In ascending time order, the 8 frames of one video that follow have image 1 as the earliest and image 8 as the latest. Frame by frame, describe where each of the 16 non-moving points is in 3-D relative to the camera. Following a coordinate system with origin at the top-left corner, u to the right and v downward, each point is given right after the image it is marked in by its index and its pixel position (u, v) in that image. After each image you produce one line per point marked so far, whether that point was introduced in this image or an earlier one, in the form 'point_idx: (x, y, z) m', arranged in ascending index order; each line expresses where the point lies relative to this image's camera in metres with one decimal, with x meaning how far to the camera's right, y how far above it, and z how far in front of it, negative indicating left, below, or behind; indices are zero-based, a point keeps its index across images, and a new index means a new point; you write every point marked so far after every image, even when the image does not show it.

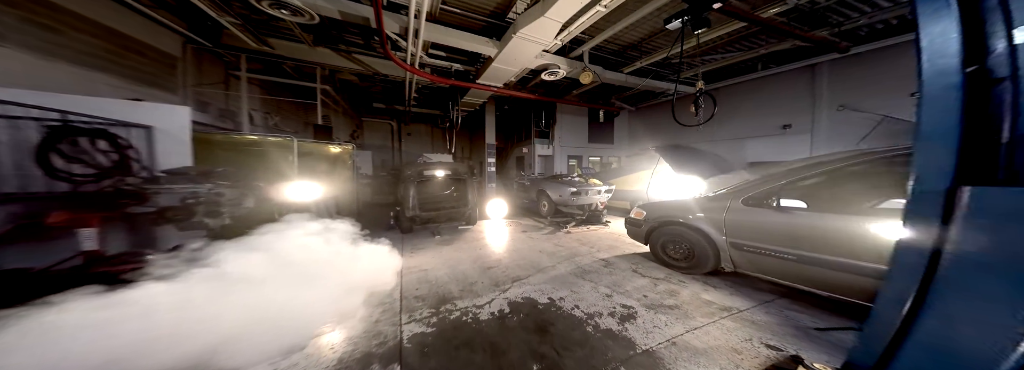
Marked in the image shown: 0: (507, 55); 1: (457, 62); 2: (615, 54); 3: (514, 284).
0: (0.0, +2.7, +4.8) m
1: (-1.4, +3.3, +6.0) m
2: (+2.9, +3.6, +6.3) m
3: (0.0, -1.1, +2.5) m
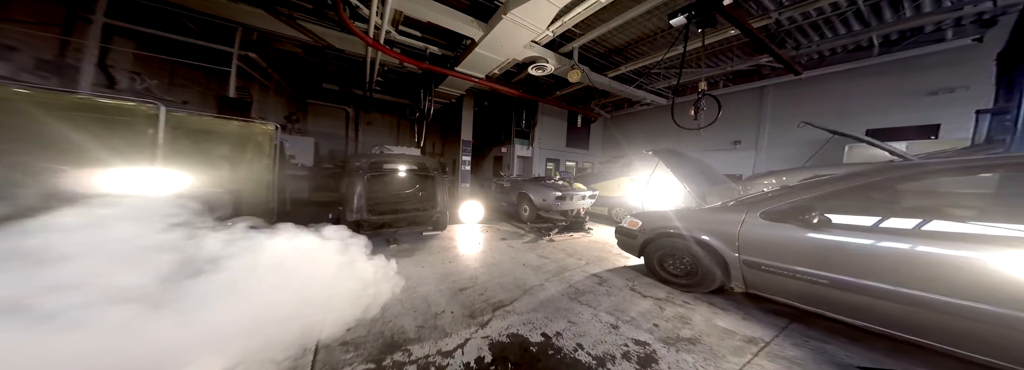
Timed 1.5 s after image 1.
0: (-0.4, +2.7, +4.3) m
1: (-1.9, +3.3, +5.3) m
2: (+2.4, +3.5, +6.2) m
3: (-0.1, -1.1, +2.0) m
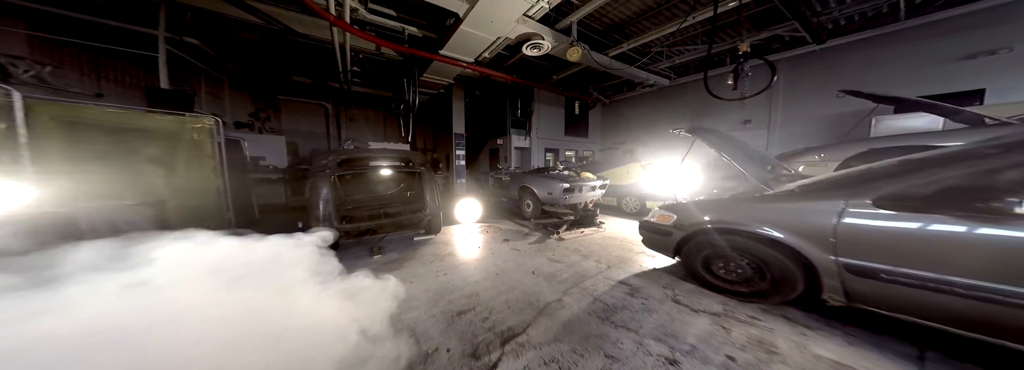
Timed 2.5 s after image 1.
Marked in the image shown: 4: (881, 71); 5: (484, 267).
0: (-0.5, +2.8, +3.7) m
1: (-2.0, +3.3, +4.7) m
2: (+2.2, +3.8, +5.6) m
3: (0.0, -1.0, +1.5) m
4: (+8.8, +2.7, +5.4) m
5: (-0.3, -0.9, +2.6) m
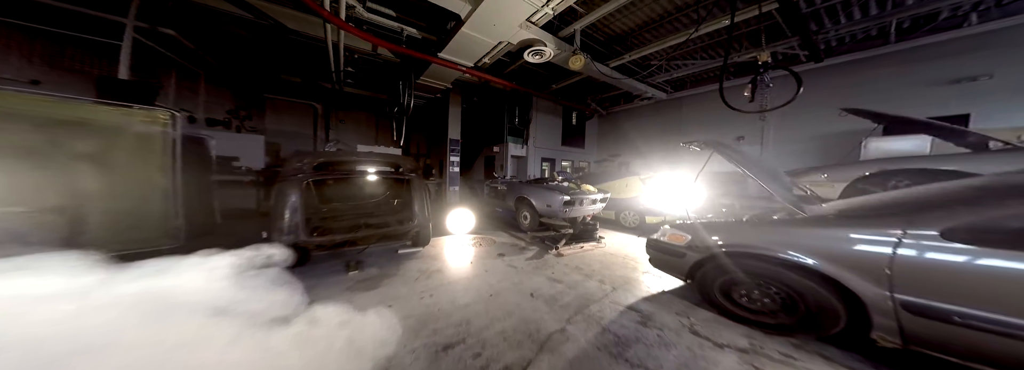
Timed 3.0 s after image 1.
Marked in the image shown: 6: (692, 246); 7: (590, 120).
0: (-0.5, +2.7, +3.6) m
1: (-2.0, +3.2, +4.5) m
2: (+2.2, +3.5, +5.6) m
3: (0.0, -1.1, +1.2) m
4: (+8.7, +2.3, +5.5) m
5: (-0.4, -1.0, +2.3) m
6: (+1.5, -0.5, +1.9) m
7: (+3.5, +2.9, +10.2) m
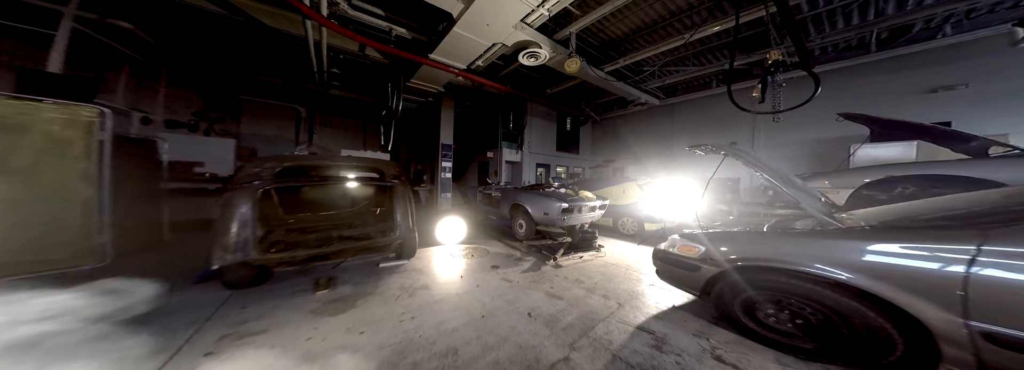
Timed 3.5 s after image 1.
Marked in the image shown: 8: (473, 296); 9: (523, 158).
0: (-0.6, +2.6, +3.4) m
1: (-2.1, +3.0, +4.3) m
2: (+2.0, +3.3, +5.5) m
3: (-0.1, -1.1, +0.9) m
4: (+8.6, +2.2, +5.6) m
5: (-0.4, -1.1, +2.0) m
6: (+1.5, -0.5, +1.7) m
7: (+3.2, +2.6, +10.2) m
8: (-0.4, -1.1, +2.2) m
9: (+0.3, +0.9, +7.6) m
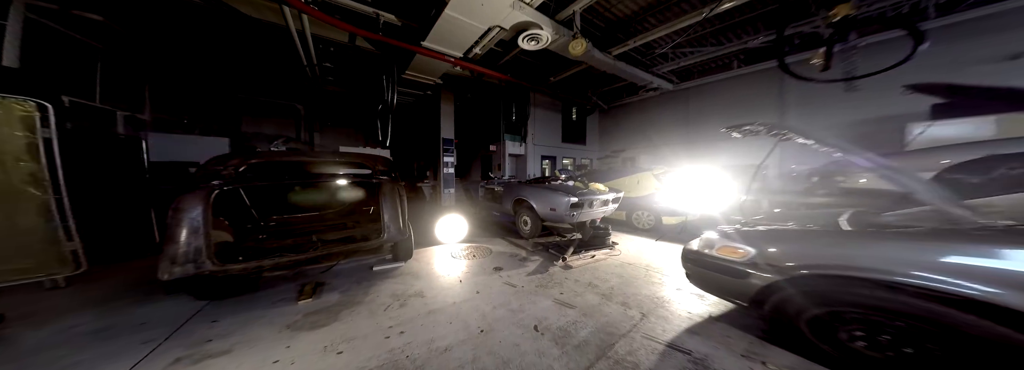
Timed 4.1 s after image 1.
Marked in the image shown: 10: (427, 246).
0: (-0.6, +2.6, +3.1) m
1: (-2.1, +3.1, +4.0) m
2: (+2.0, +3.5, +5.1) m
3: (-0.1, -1.1, +0.7) m
4: (+8.6, +2.5, +4.9) m
5: (-0.4, -1.0, +1.8) m
6: (+1.5, -0.5, +1.3) m
7: (+3.4, +2.9, +9.7) m
8: (-0.3, -1.0, +2.0) m
9: (+0.5, +1.1, +7.2) m
10: (-1.3, -0.9, +3.3) m
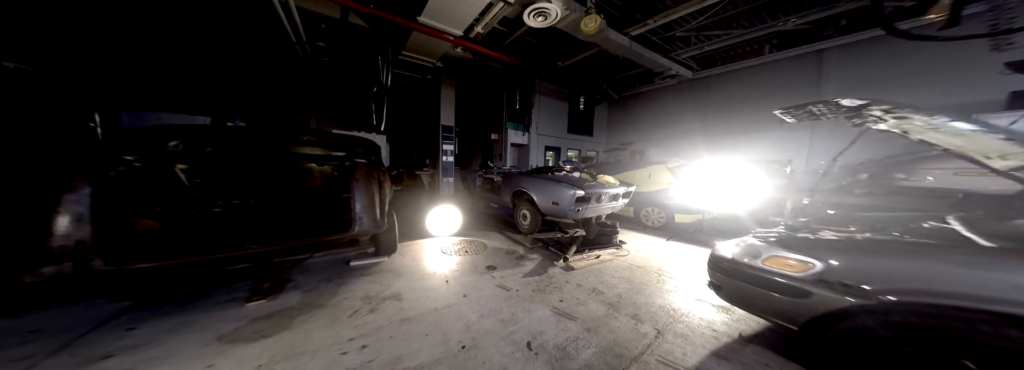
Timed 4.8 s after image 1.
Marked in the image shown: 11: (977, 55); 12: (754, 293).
0: (-0.5, +2.8, +2.7) m
1: (-2.1, +3.3, +3.6) m
2: (+2.2, +3.6, +4.6) m
3: (-0.2, -1.0, +0.4) m
4: (+8.7, +2.4, +4.4) m
5: (-0.5, -0.9, +1.5) m
6: (+1.4, -0.4, +1.0) m
7: (+3.6, +3.2, +9.2) m
8: (-0.4, -0.9, +1.7) m
9: (+0.6, +1.3, +6.9) m
10: (-1.3, -0.7, +3.1) m
11: (+8.7, +2.4, +4.5) m
12: (+1.3, -0.6, +1.2) m
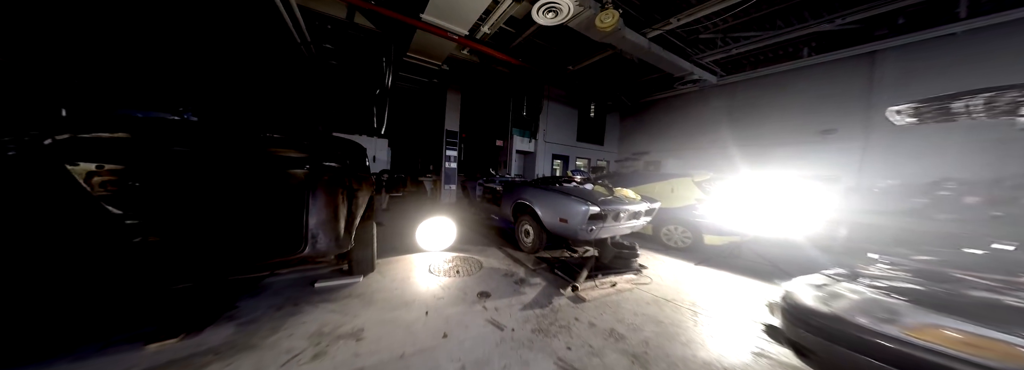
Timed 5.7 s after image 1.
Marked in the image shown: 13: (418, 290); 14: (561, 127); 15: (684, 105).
0: (-0.5, +2.7, +2.4) m
1: (-1.9, +3.2, +3.4) m
2: (+2.3, +3.4, +4.3) m
3: (-0.3, -1.0, 0.0) m
4: (+8.8, +2.0, +3.8) m
5: (-0.5, -1.0, +1.1) m
6: (+1.4, -0.5, +0.6) m
7: (+3.9, +2.7, +8.8) m
8: (-0.5, -1.0, +1.3) m
9: (+0.8, +1.0, +6.5) m
10: (-1.3, -0.8, +2.7) m
11: (+8.8, +2.0, +3.9) m
12: (+1.2, -0.7, +0.8) m
13: (-0.8, -0.9, +2.0) m
14: (+1.6, +1.8, +7.1) m
15: (+5.4, +2.6, +7.5) m
